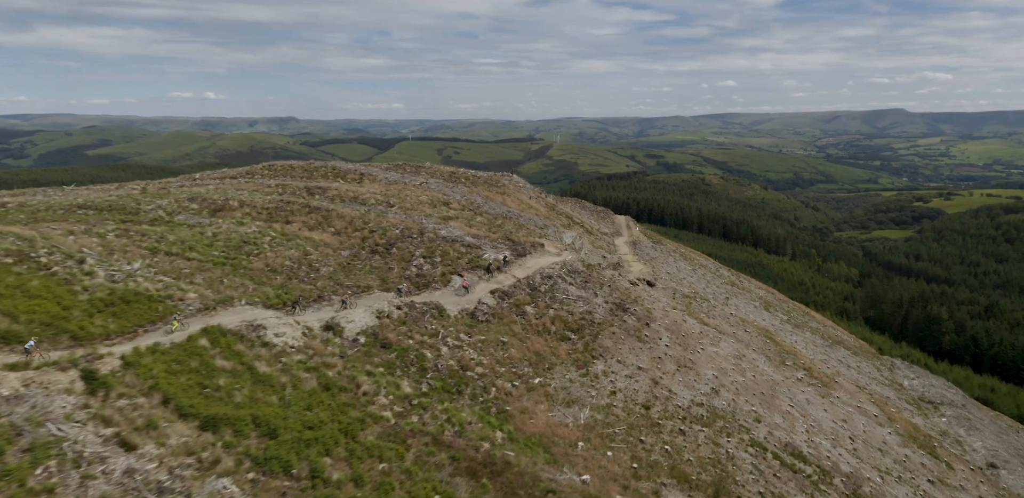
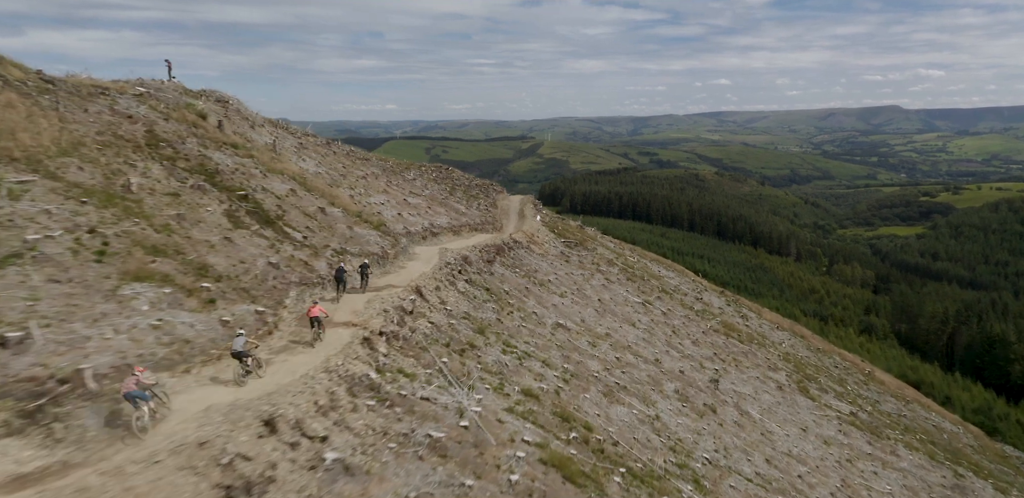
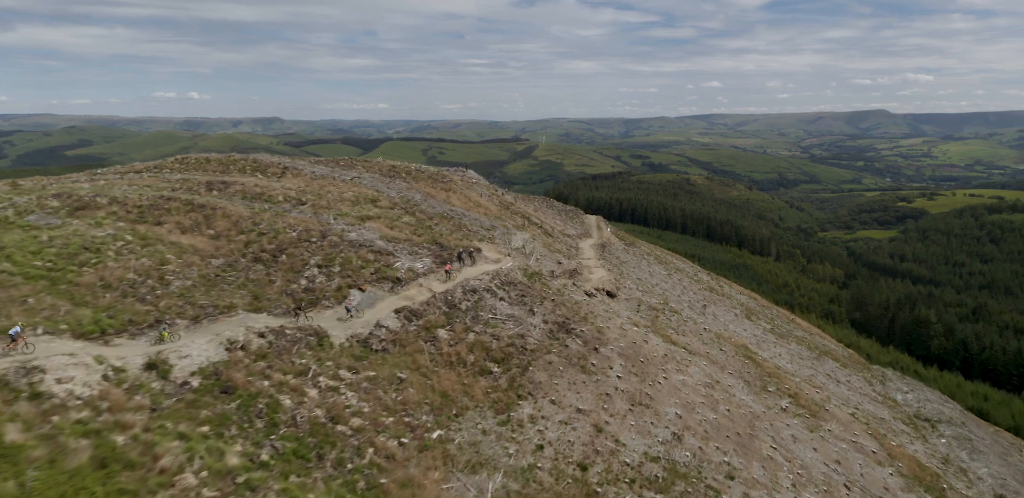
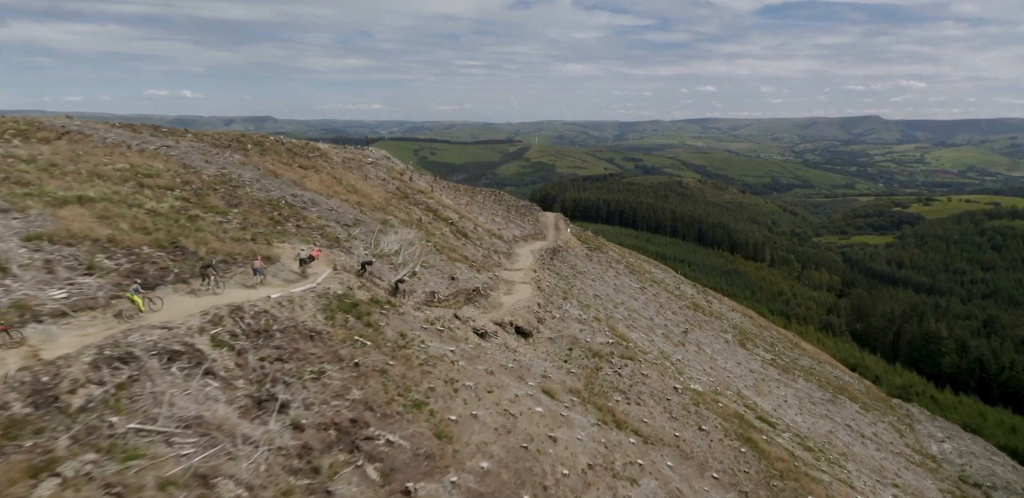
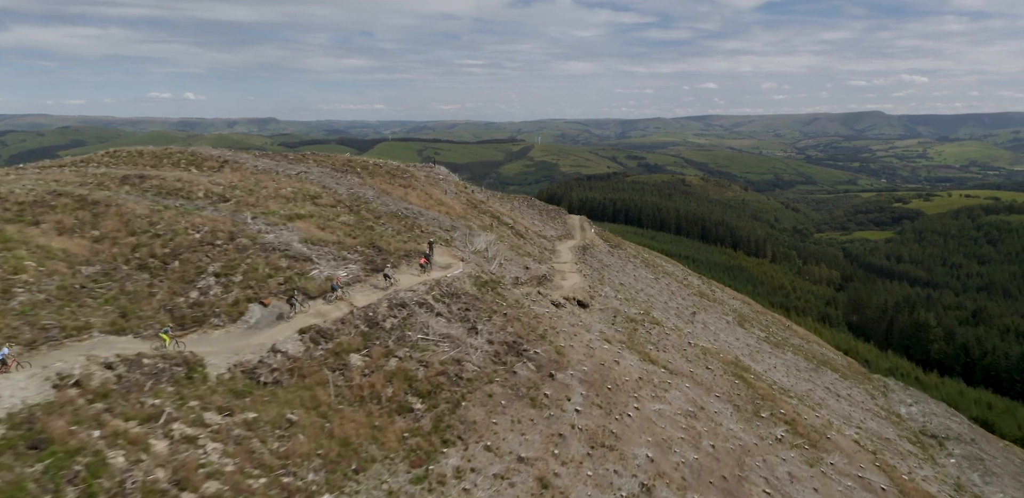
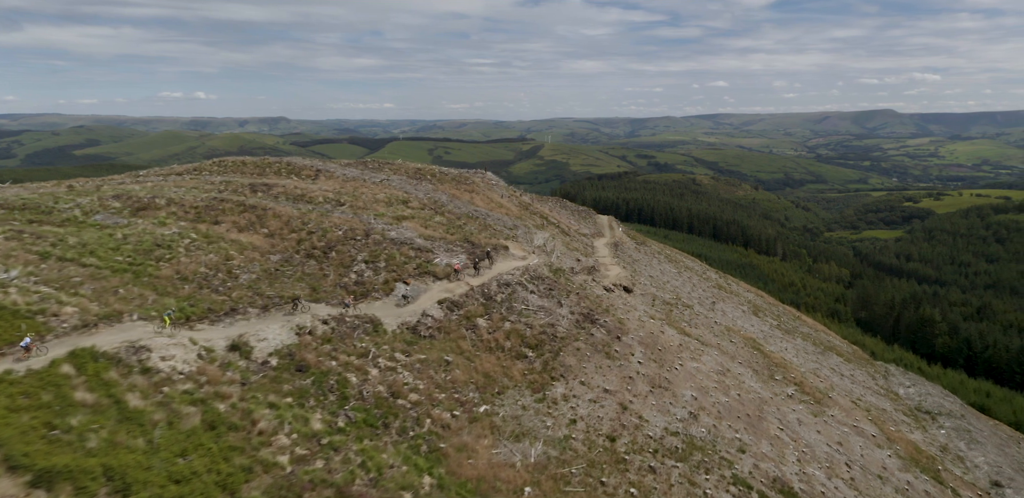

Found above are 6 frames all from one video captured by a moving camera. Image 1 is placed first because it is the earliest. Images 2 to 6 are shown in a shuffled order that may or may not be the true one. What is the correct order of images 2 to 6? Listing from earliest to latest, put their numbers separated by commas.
6, 3, 5, 4, 2
